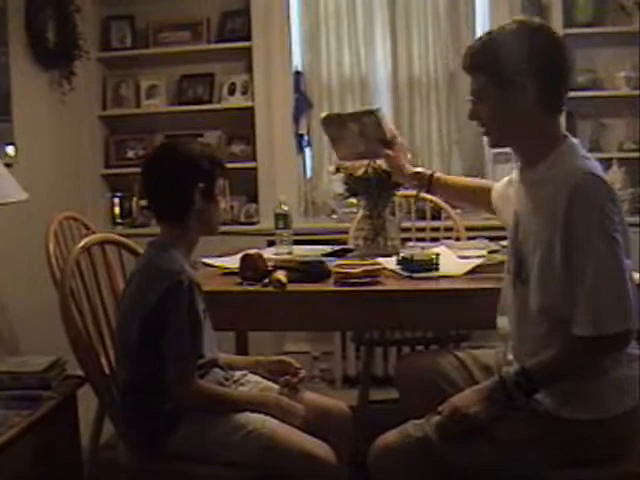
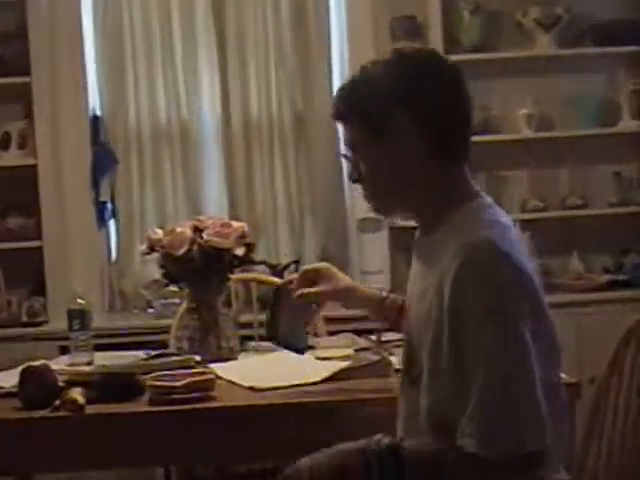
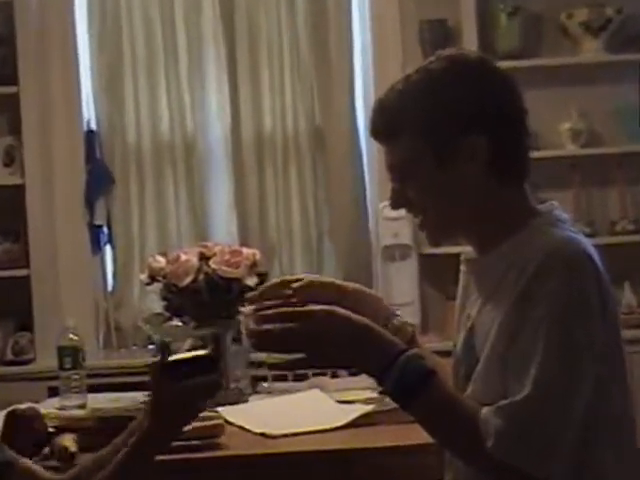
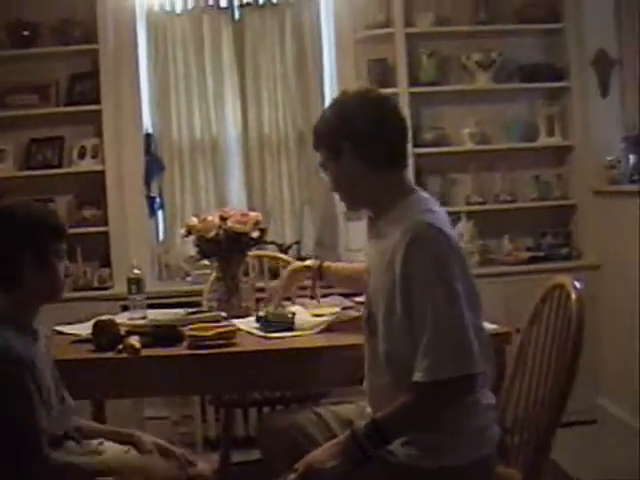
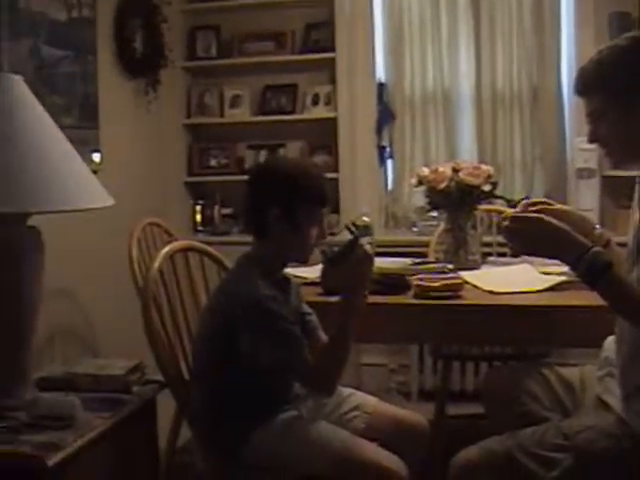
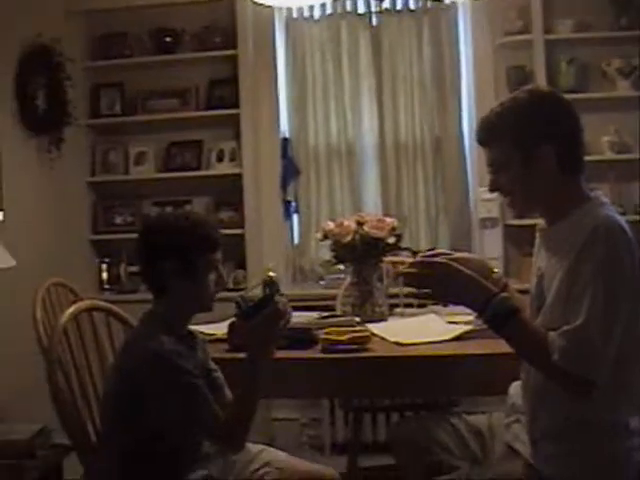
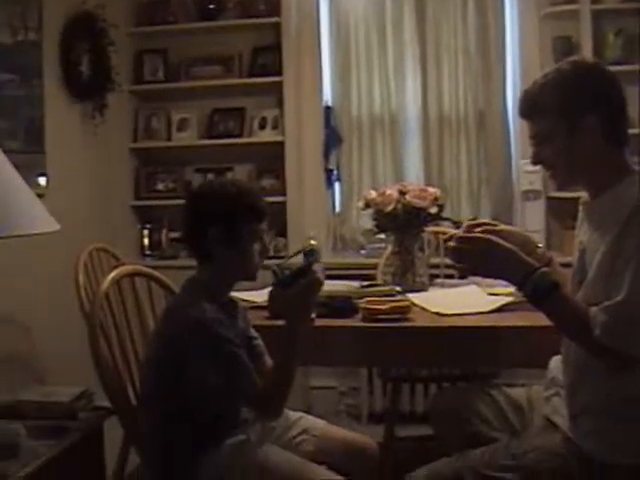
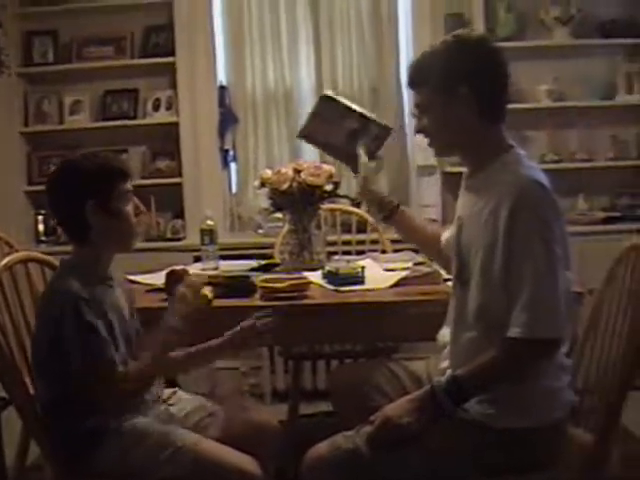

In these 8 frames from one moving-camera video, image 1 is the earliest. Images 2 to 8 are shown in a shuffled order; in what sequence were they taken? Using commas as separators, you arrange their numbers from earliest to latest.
8, 4, 2, 3, 6, 7, 5
